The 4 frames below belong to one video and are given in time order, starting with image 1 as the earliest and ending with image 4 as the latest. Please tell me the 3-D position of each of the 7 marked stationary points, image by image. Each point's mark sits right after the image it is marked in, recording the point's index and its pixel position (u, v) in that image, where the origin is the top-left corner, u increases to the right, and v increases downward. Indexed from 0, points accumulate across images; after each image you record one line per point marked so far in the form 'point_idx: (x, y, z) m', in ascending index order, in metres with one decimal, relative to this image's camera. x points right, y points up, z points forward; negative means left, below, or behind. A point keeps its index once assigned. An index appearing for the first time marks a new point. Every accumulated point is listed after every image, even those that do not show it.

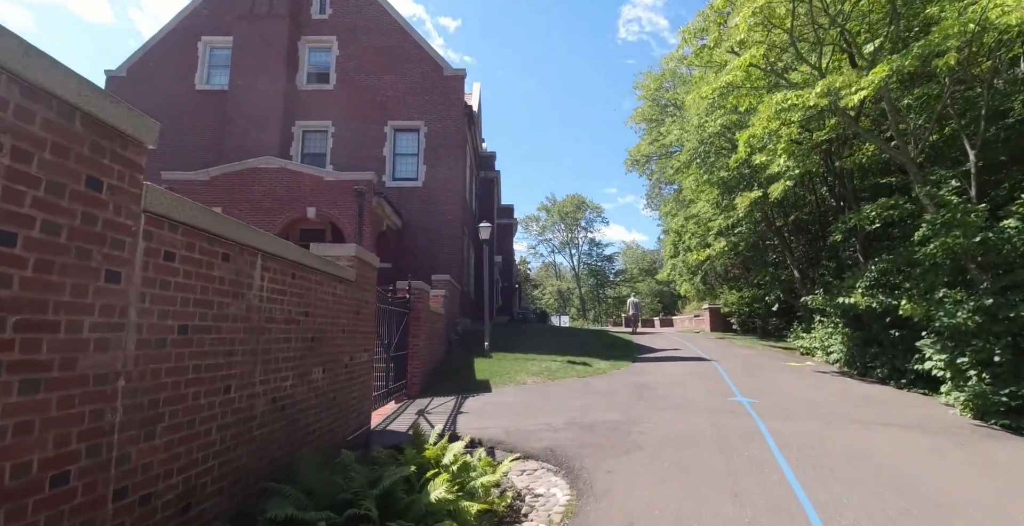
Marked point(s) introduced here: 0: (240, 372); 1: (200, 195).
0: (-2.0, -0.8, +3.5) m
1: (-10.1, +2.2, +15.7) m
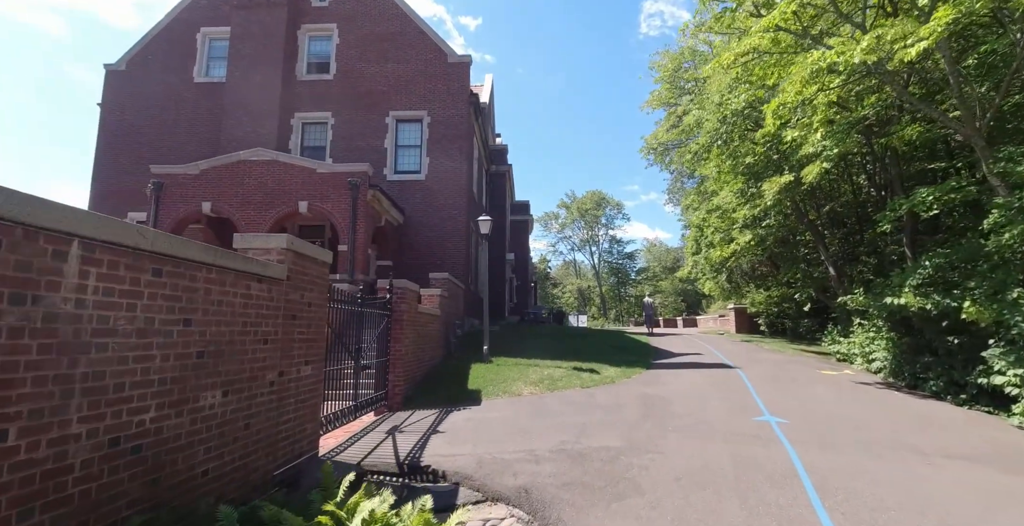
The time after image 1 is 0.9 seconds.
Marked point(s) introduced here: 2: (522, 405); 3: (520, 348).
0: (-2.4, -0.7, +2.5) m
1: (-10.0, +2.3, +15.0) m
2: (+0.2, -2.5, +8.4) m
3: (+0.2, -2.6, +14.6) m
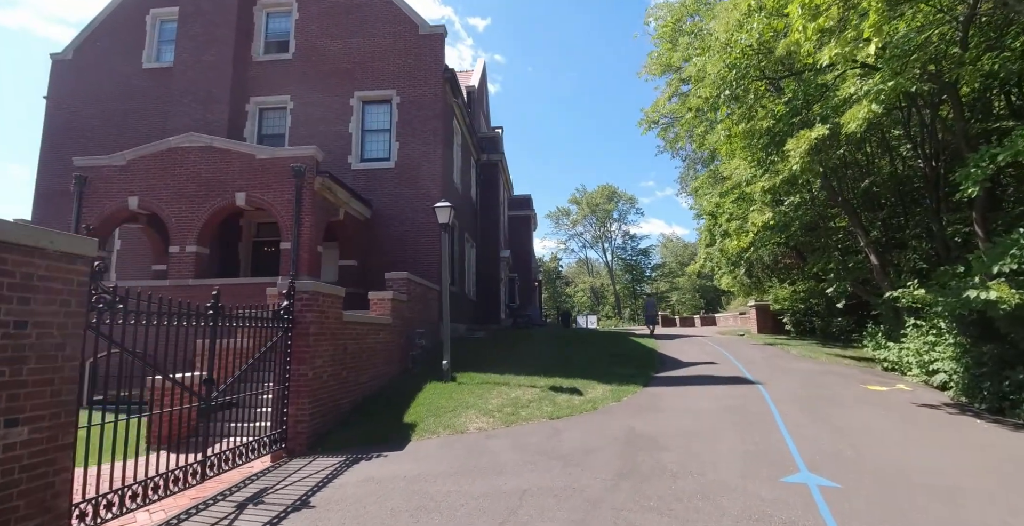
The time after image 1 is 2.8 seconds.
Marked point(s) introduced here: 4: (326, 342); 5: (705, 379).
0: (-3.5, -0.7, +0.3) m
1: (-10.7, +2.2, +13.0) m
2: (-0.7, -2.4, +6.1) m
3: (-0.4, -2.4, +12.3) m
4: (-2.9, -1.2, +7.5) m
5: (+4.1, -2.4, +10.2) m
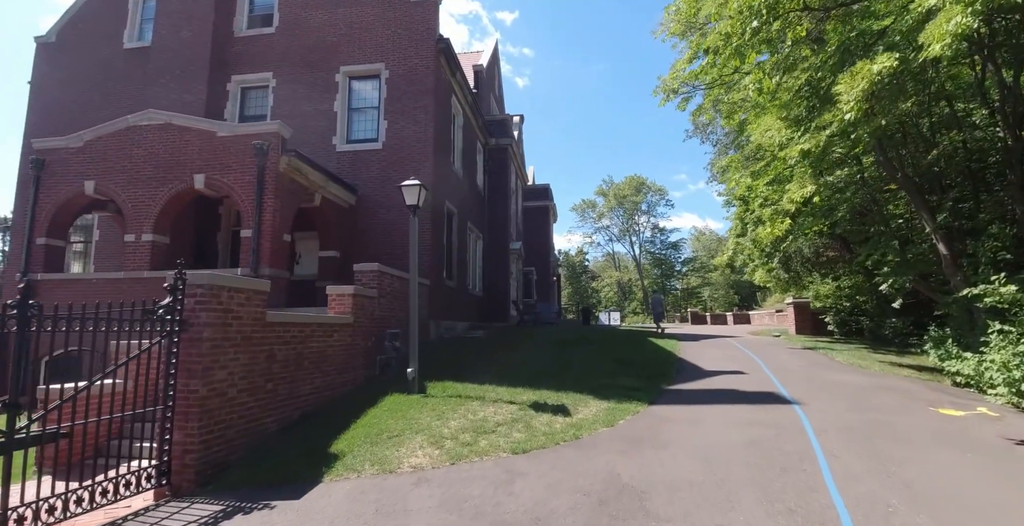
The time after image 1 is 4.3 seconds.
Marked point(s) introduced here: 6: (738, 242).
0: (-4.5, -0.6, -1.2) m
1: (-10.9, +2.4, +12.0) m
2: (-1.3, -2.2, +4.5) m
3: (-0.6, -2.2, +10.7) m
4: (-3.4, -1.1, +6.0) m
5: (+3.7, -2.3, +8.3) m
6: (+8.8, +0.8, +19.0) m
